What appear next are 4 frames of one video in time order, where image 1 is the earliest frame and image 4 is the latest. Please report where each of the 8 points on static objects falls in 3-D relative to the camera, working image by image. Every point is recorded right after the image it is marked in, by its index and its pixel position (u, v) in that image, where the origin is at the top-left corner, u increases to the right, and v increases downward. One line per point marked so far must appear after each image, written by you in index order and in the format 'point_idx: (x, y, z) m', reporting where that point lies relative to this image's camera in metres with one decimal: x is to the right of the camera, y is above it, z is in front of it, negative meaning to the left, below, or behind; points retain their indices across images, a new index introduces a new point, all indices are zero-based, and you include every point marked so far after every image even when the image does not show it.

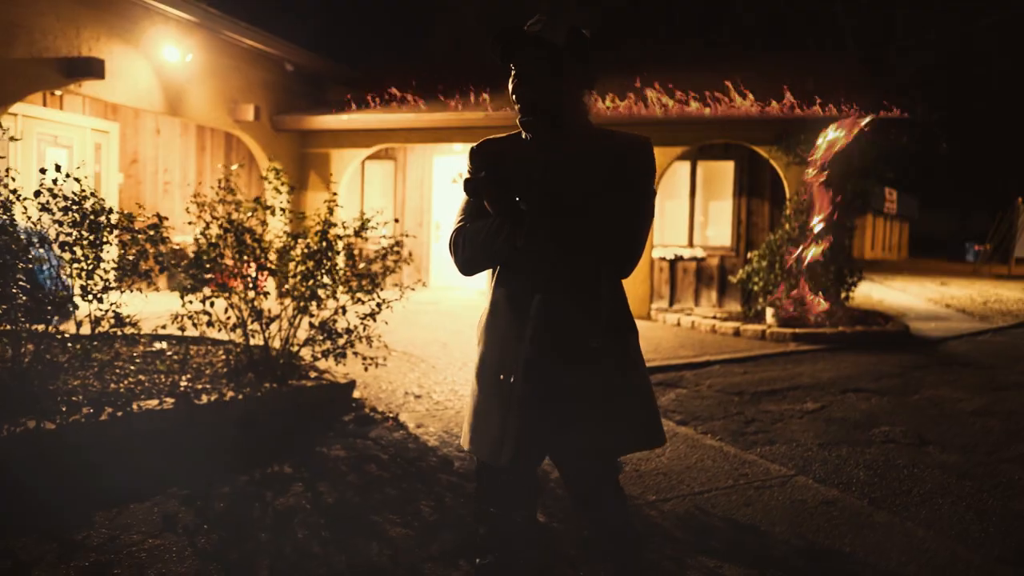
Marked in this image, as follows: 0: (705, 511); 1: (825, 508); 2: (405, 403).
0: (+0.9, -1.0, +3.6) m
1: (+1.5, -1.0, +3.7) m
2: (-0.7, -0.8, +5.4) m
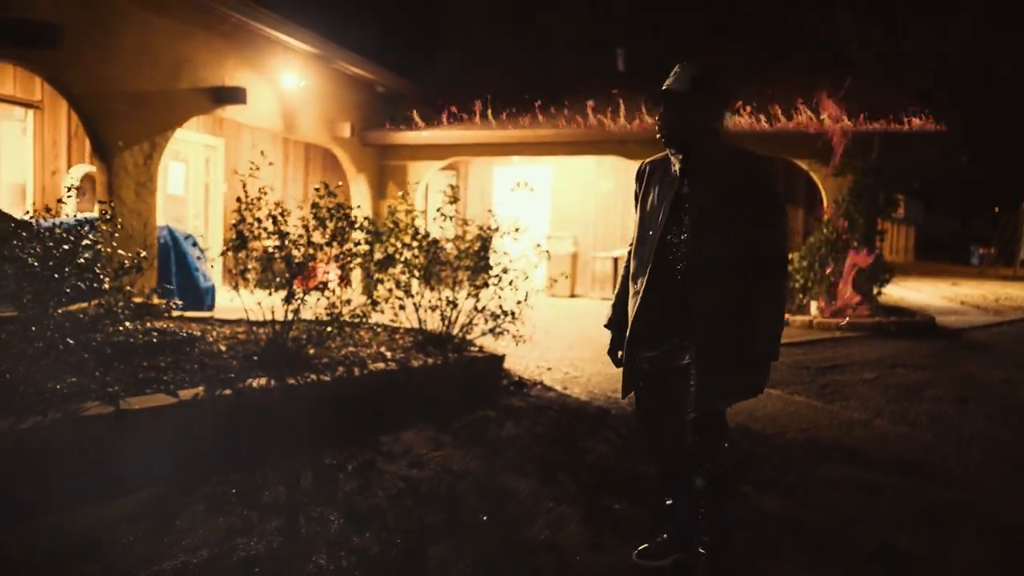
0: (+1.9, -1.0, +4.9) m
1: (+2.5, -1.0, +5.0) m
2: (+0.3, -0.7, +6.7) m
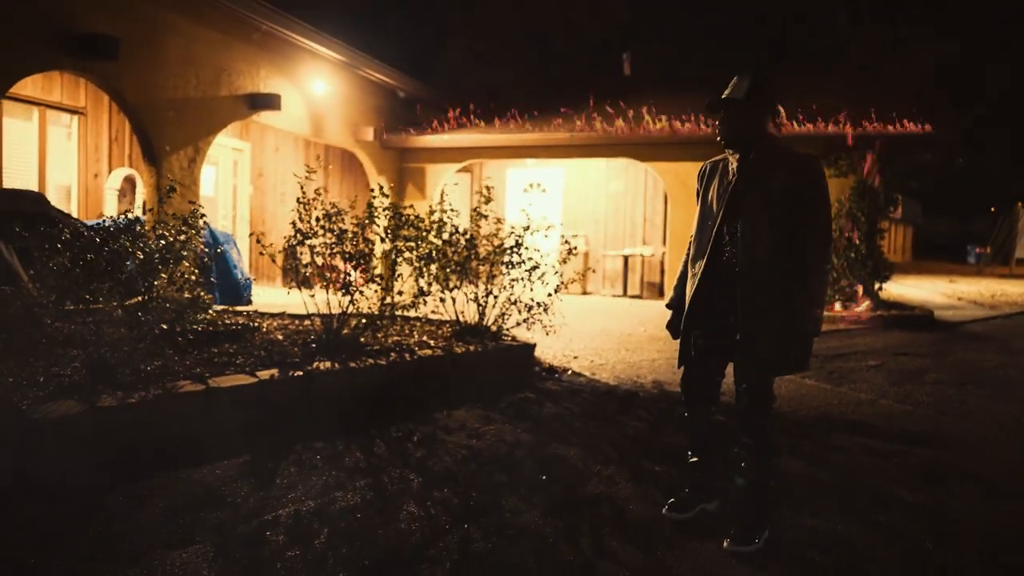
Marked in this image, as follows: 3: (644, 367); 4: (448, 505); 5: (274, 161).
0: (+2.2, -0.9, +5.4) m
1: (+2.8, -0.9, +5.5) m
2: (+0.5, -0.7, +7.1) m
3: (+1.2, -0.7, +7.1) m
4: (-0.3, -1.0, +3.6) m
5: (-4.1, +2.2, +13.1) m
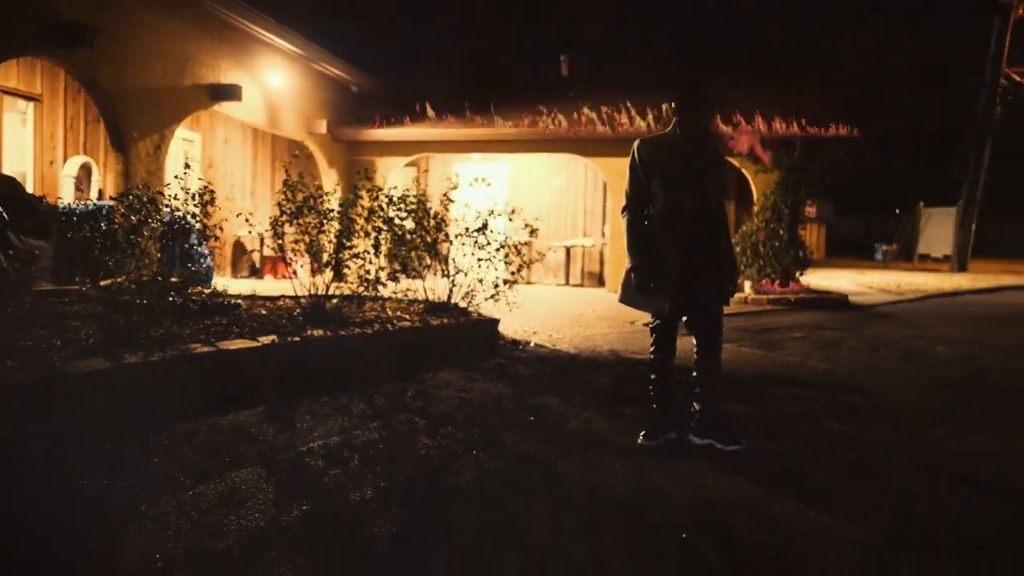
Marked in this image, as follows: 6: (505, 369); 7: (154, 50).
0: (+2.0, -0.7, +6.1) m
1: (+2.6, -0.7, +6.3) m
2: (+0.2, -0.5, +7.8) m
3: (+0.9, -0.5, +7.7) m
4: (-0.3, -0.8, +4.1) m
5: (-5.0, +2.4, +13.3) m
6: (-0.1, -0.6, +5.9) m
7: (-4.1, +2.7, +8.8) m
